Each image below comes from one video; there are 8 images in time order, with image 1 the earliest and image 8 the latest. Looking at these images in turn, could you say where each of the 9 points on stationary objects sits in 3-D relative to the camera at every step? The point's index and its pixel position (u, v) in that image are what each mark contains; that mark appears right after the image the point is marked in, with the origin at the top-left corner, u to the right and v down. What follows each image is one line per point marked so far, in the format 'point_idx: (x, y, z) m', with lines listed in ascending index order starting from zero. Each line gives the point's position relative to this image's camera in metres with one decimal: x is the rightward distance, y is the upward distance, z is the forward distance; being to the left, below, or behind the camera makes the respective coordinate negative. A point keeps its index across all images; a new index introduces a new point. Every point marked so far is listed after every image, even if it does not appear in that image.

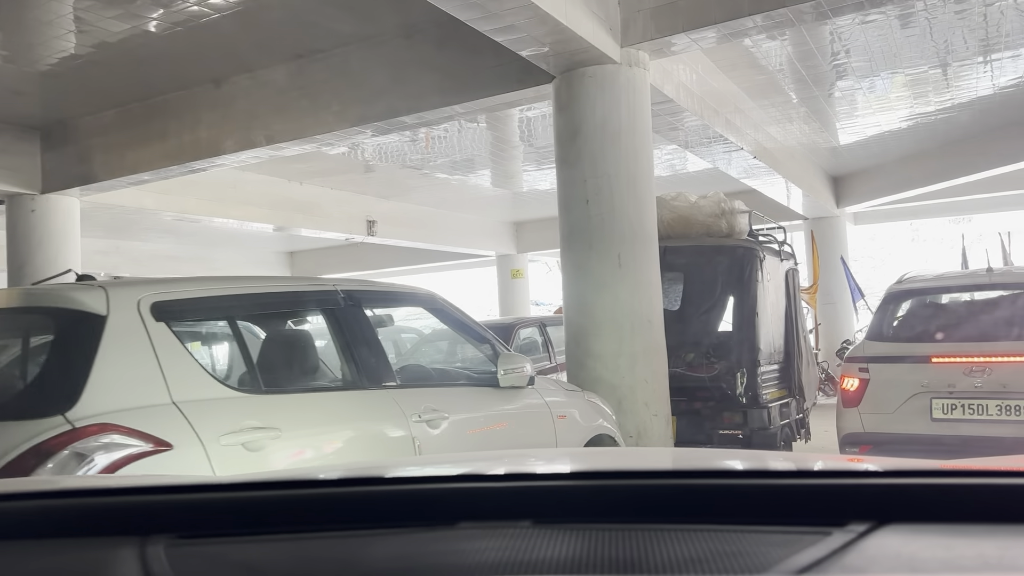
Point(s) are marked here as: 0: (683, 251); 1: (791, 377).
0: (+1.2, +0.3, +6.1) m
1: (+2.1, -0.7, +6.5) m
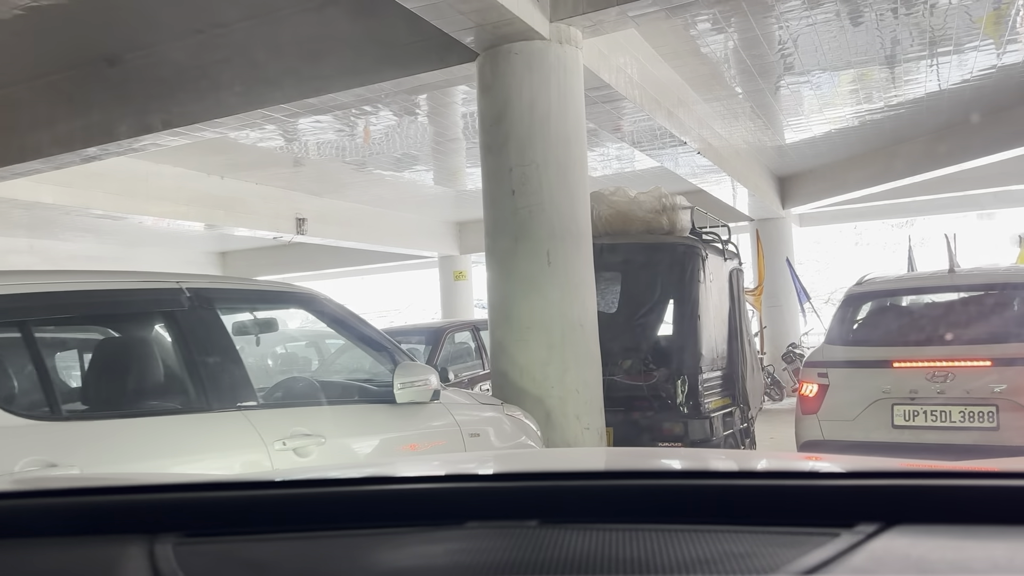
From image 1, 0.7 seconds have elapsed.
0: (+0.7, +0.3, +5.7) m
1: (+1.6, -0.7, +6.1) m
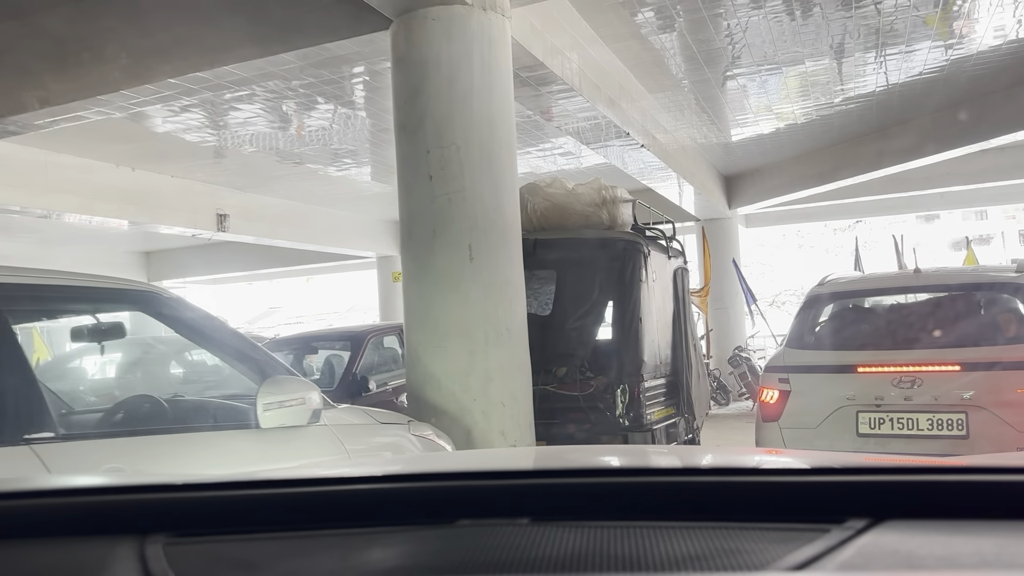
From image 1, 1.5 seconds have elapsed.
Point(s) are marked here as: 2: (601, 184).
0: (+0.3, +0.3, +5.1) m
1: (+1.1, -0.7, +5.6) m
2: (+0.6, +0.7, +5.7) m
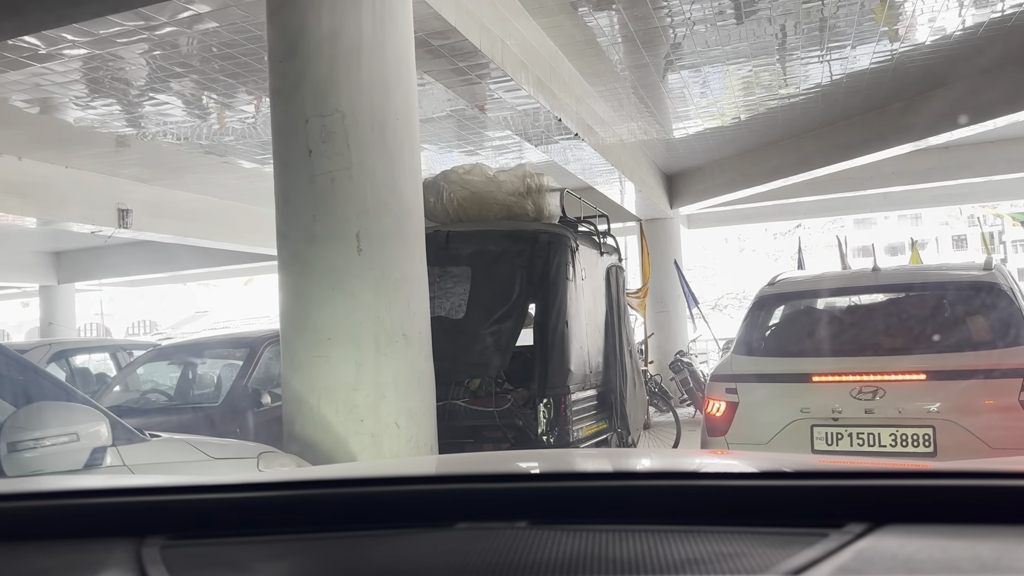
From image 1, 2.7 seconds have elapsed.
0: (-0.2, +0.3, +4.5) m
1: (+0.6, -0.7, +5.0) m
2: (+0.1, +0.7, +5.1) m
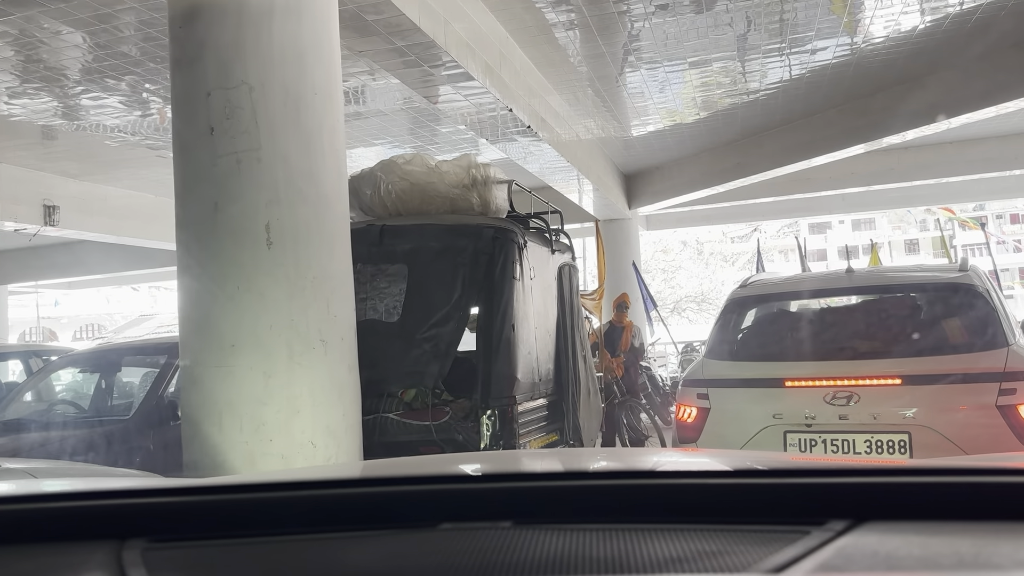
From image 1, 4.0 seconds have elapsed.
0: (-0.5, +0.3, +4.0) m
1: (+0.3, -0.7, +4.6) m
2: (-0.2, +0.7, +4.7) m
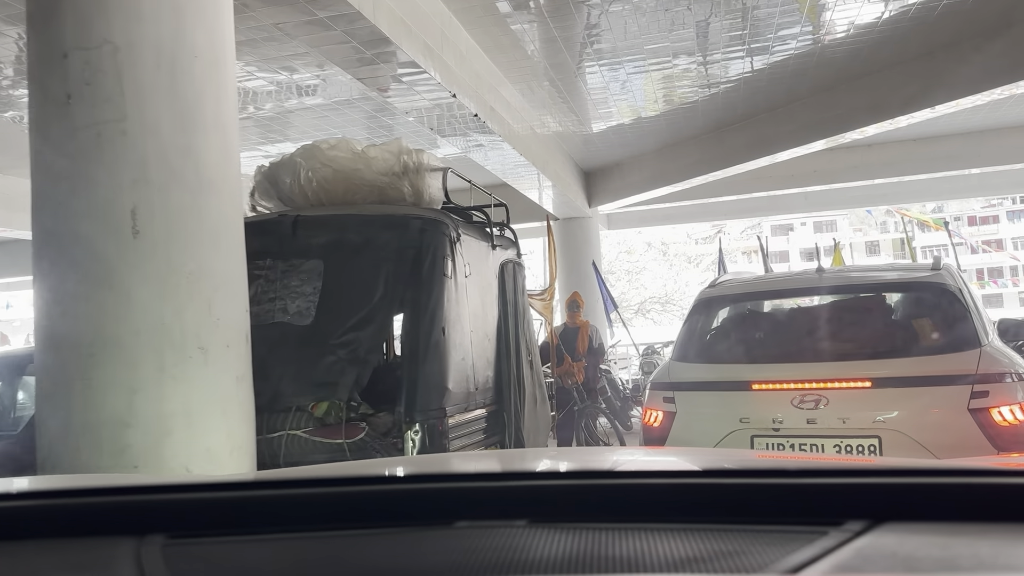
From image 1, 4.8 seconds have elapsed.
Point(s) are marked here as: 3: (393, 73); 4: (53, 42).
0: (-0.8, +0.3, +3.6) m
1: (0.0, -0.7, +4.2) m
2: (-0.5, +0.7, +4.2) m
3: (-0.9, +1.5, +6.0) m
4: (-1.4, +0.7, +2.5) m
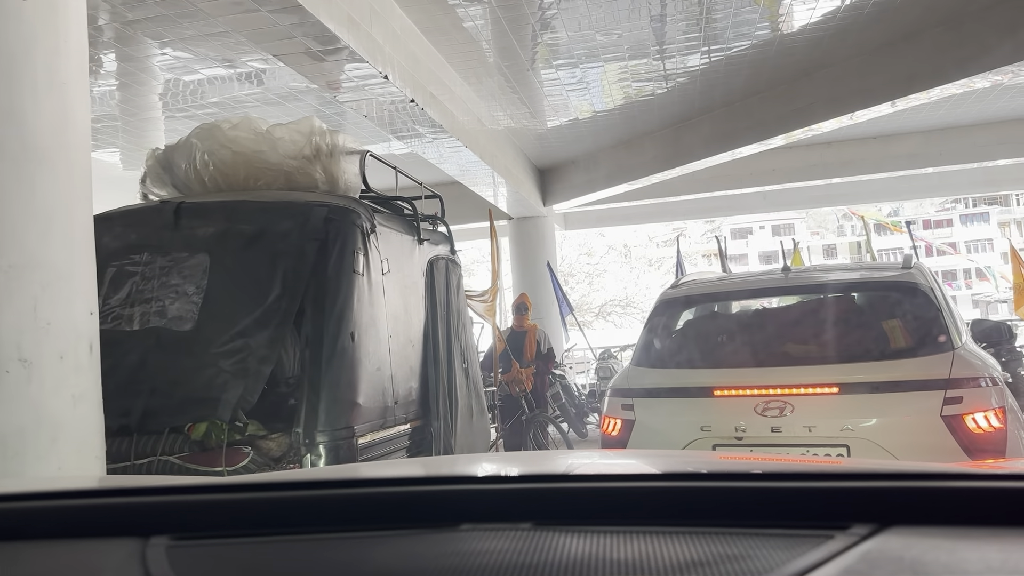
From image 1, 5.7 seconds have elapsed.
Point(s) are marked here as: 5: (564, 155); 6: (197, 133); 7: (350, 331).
0: (-1.1, +0.3, +3.1) m
1: (-0.3, -0.7, +3.7) m
2: (-0.9, +0.7, +3.7) m
3: (-1.3, +1.5, +5.5) m
4: (-1.6, +0.7, +2.0) m
5: (+0.7, +1.9, +11.9) m
6: (-1.4, +0.7, +3.7) m
7: (-0.6, -0.2, +3.0) m
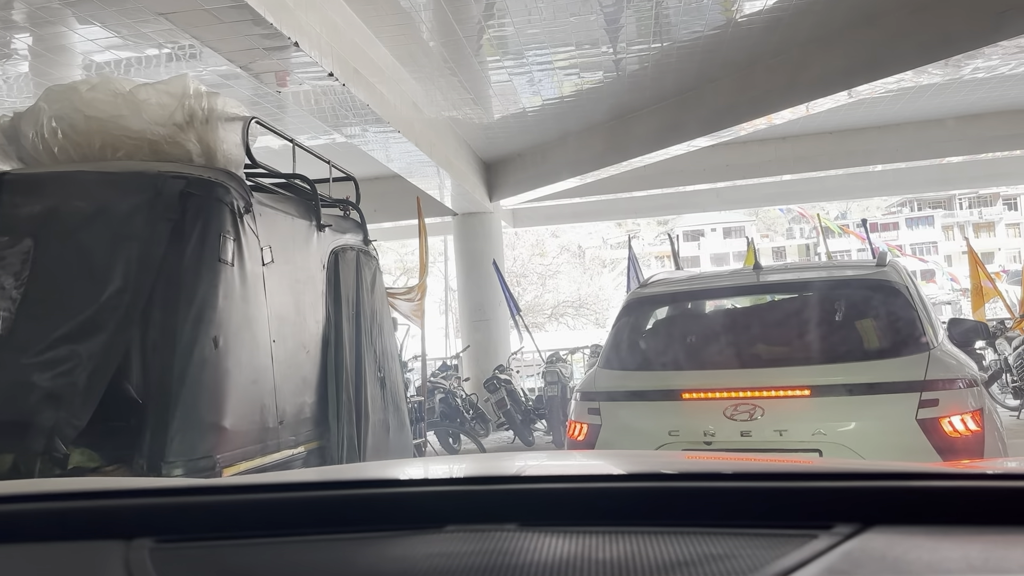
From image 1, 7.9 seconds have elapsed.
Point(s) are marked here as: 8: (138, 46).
0: (-1.4, +0.3, +2.4) m
1: (-0.7, -0.7, +3.1) m
2: (-1.2, +0.7, +3.1) m
3: (-1.7, +1.5, +4.9) m
4: (-1.9, +0.8, +1.3) m
5: (0.0, +1.9, +11.4) m
6: (-1.7, +0.7, +3.0) m
7: (-0.8, -0.1, +2.4) m
8: (-3.0, +2.0, +6.7) m
